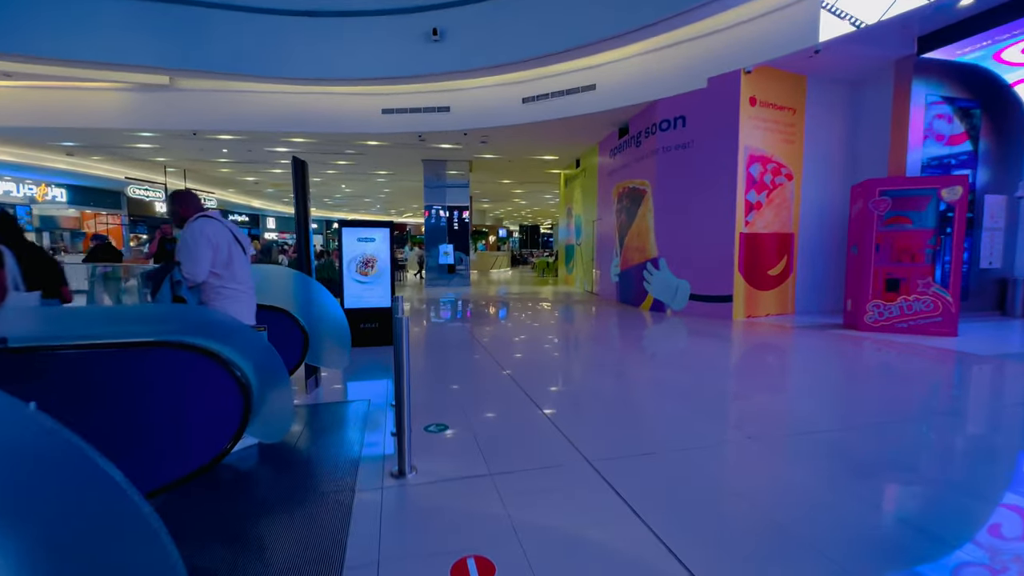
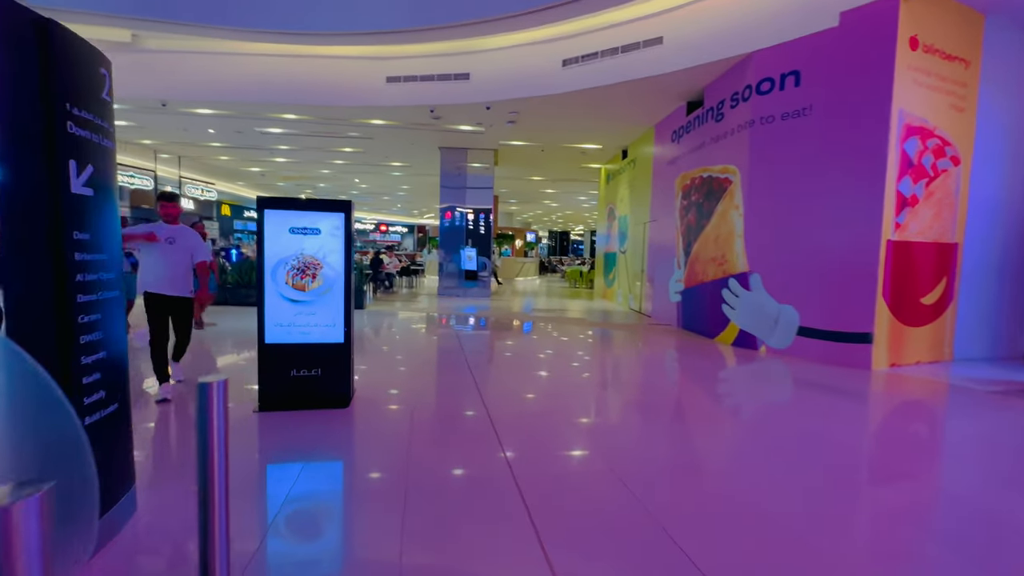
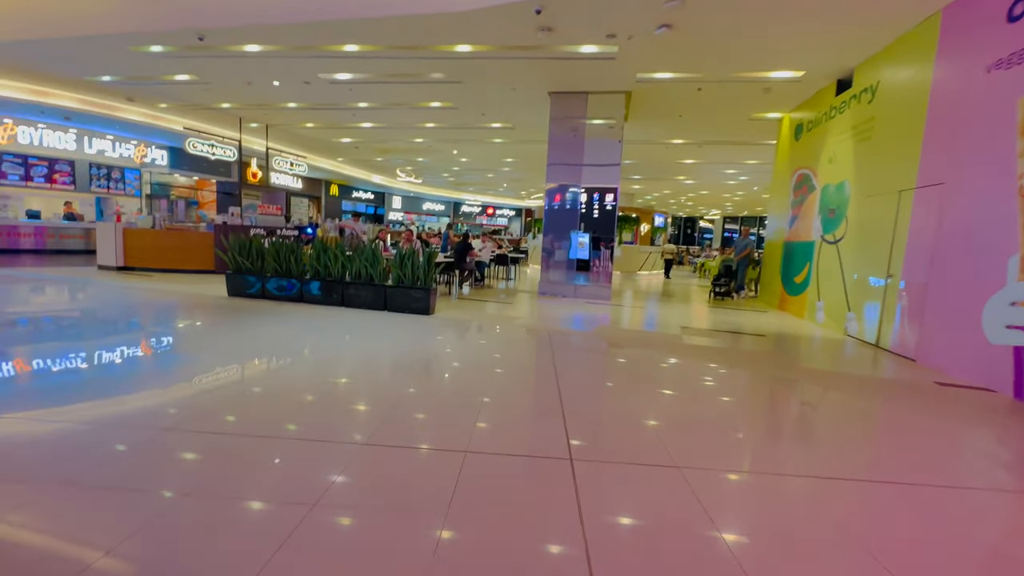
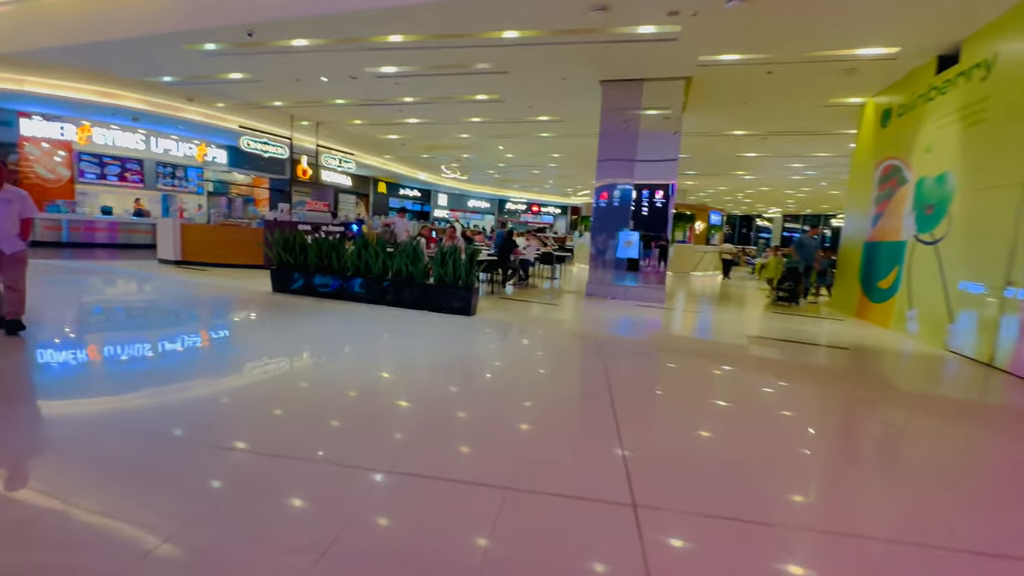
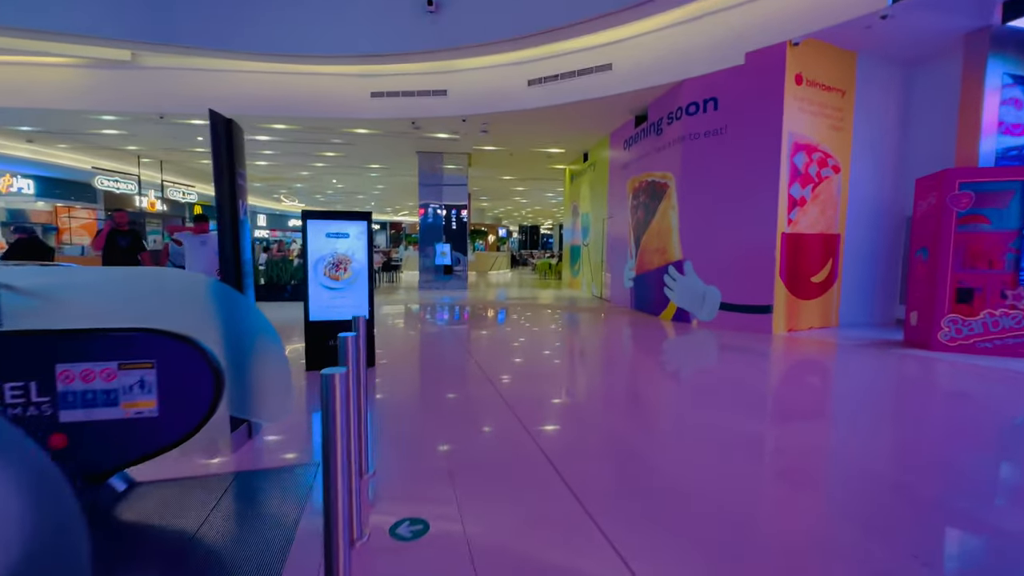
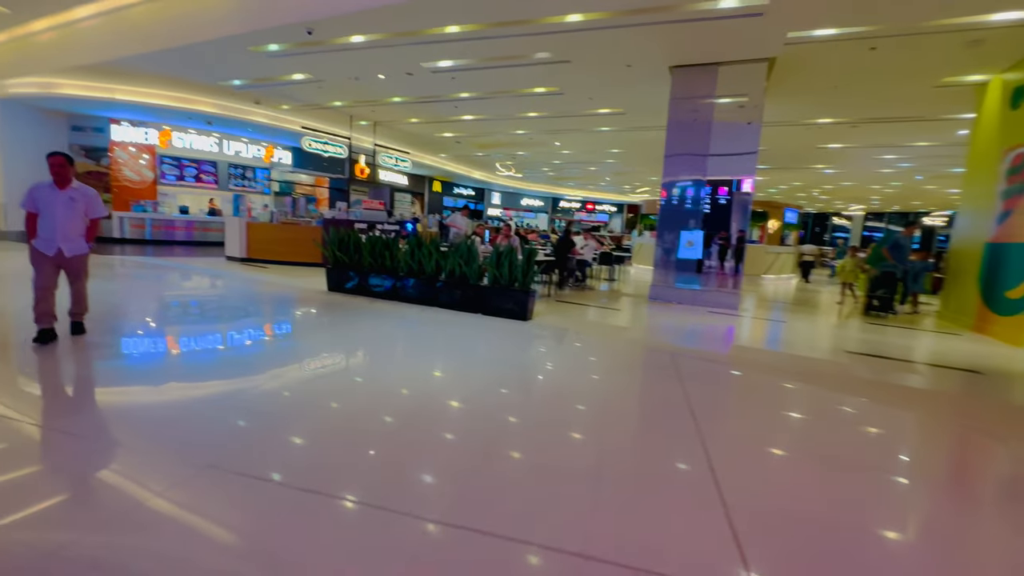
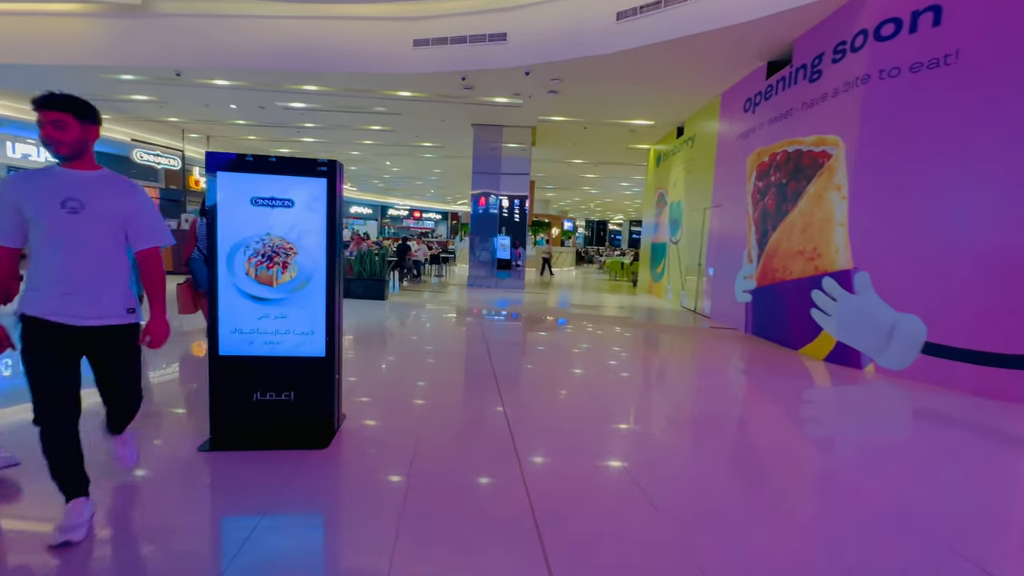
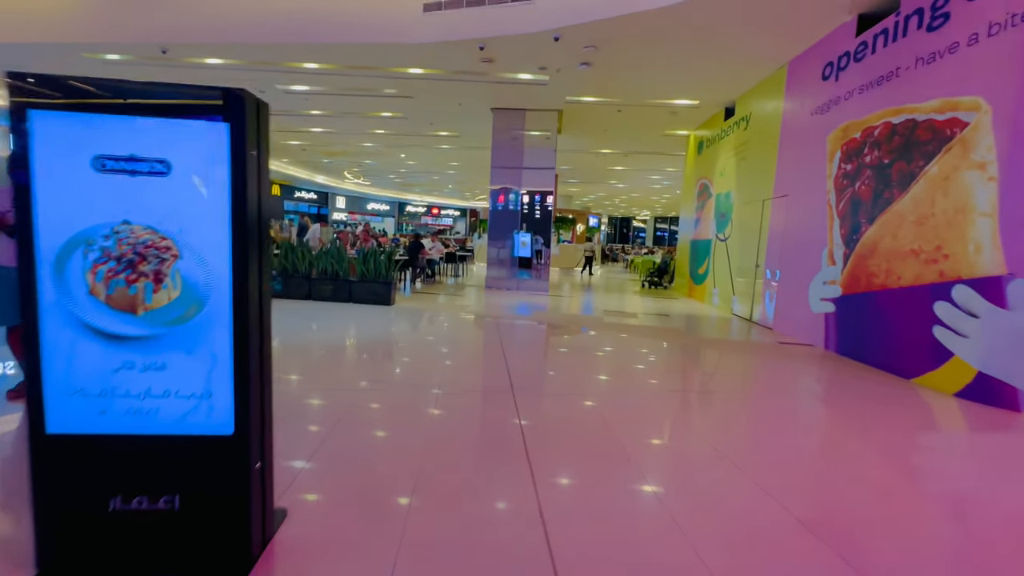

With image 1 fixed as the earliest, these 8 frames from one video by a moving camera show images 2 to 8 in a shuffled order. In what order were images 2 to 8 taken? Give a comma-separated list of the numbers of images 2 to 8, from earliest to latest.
5, 2, 7, 8, 3, 4, 6
